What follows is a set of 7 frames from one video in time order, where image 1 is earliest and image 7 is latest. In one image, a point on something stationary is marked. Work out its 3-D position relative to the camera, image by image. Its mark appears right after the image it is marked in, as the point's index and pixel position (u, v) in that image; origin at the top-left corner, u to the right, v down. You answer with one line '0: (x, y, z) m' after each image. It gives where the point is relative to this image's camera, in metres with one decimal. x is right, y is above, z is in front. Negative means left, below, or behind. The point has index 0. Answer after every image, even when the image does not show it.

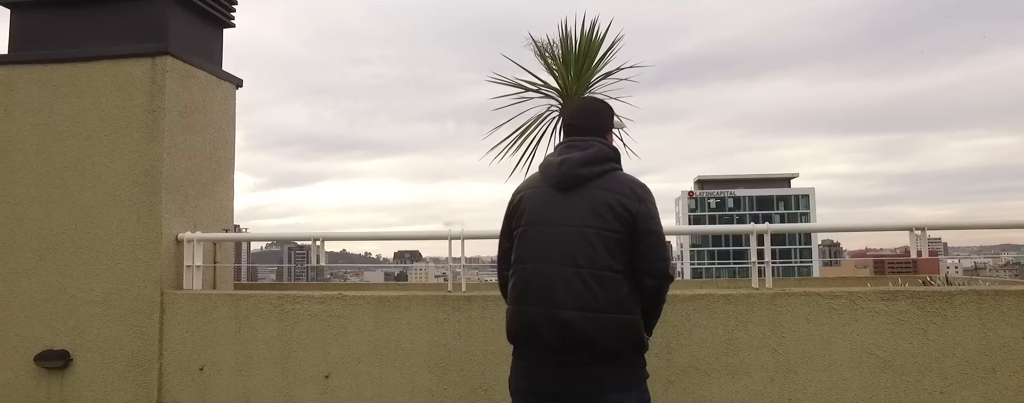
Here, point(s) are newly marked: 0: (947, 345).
0: (+2.2, -0.7, +3.1) m
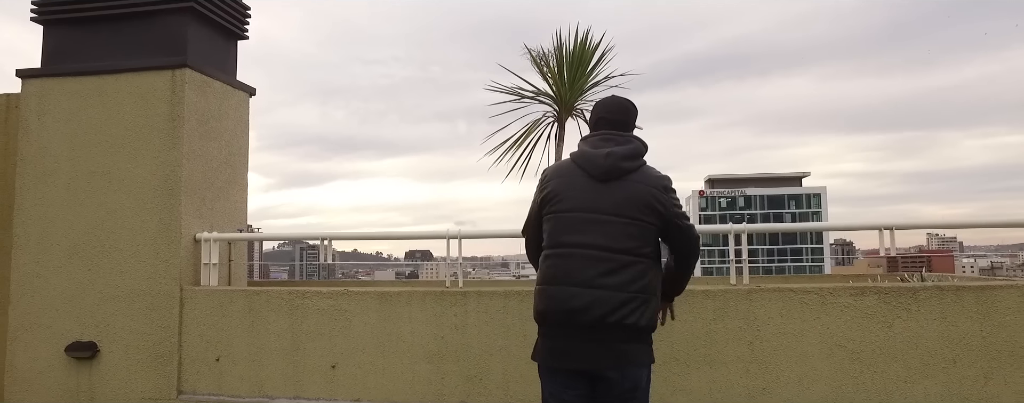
0: (+2.1, -0.7, +3.3) m
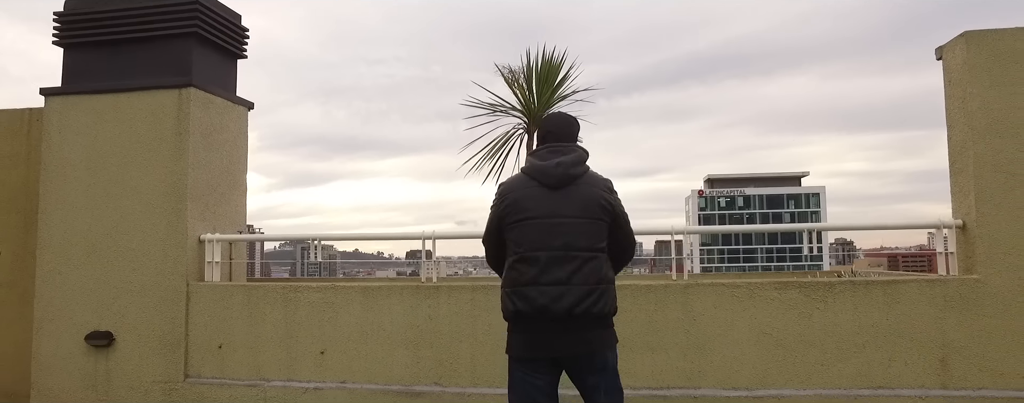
0: (+1.9, -0.7, +3.8) m
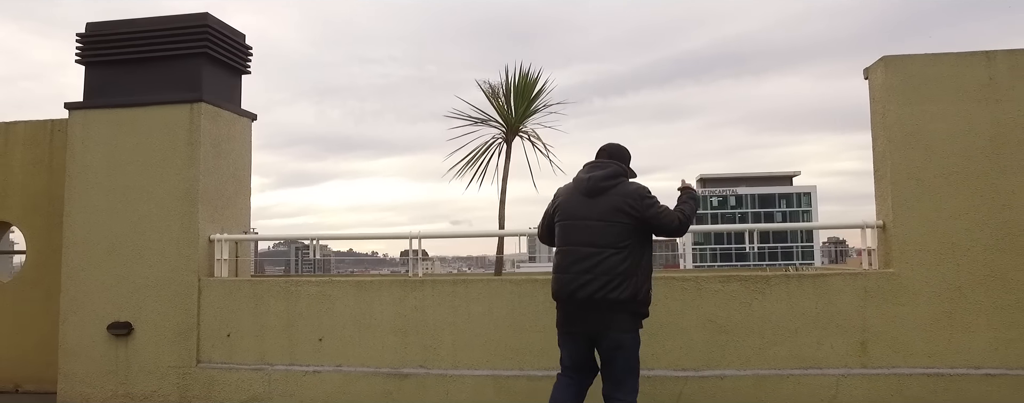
0: (+1.7, -0.8, +4.3) m
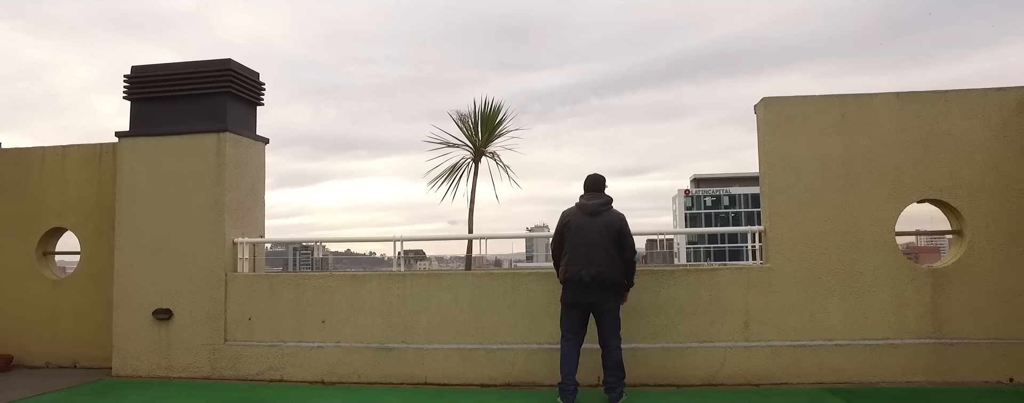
0: (+1.4, -0.9, +5.5) m
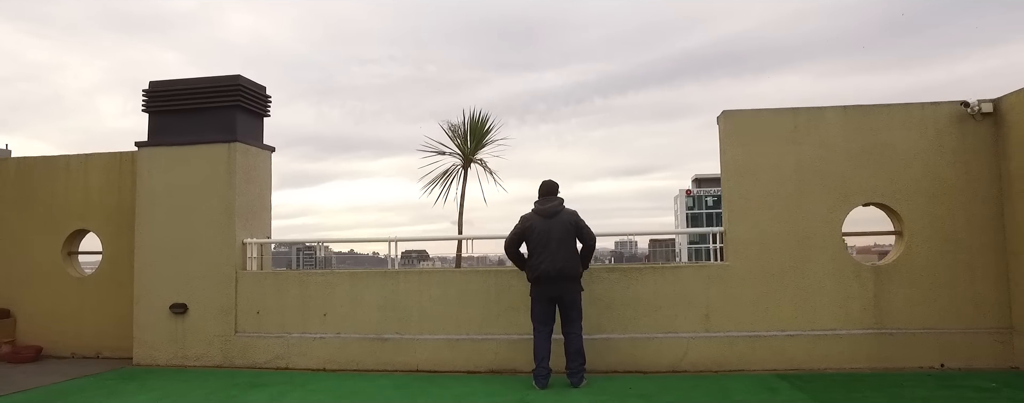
0: (+1.2, -0.9, +6.1) m
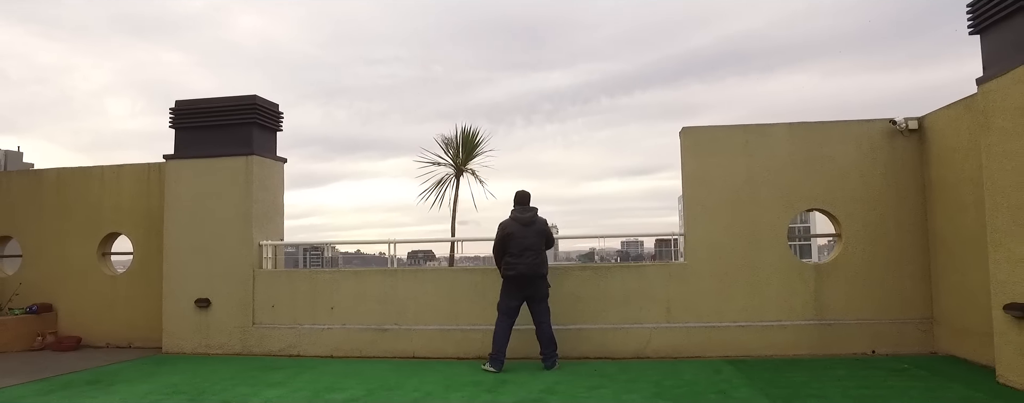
0: (+1.1, -1.0, +6.9) m
